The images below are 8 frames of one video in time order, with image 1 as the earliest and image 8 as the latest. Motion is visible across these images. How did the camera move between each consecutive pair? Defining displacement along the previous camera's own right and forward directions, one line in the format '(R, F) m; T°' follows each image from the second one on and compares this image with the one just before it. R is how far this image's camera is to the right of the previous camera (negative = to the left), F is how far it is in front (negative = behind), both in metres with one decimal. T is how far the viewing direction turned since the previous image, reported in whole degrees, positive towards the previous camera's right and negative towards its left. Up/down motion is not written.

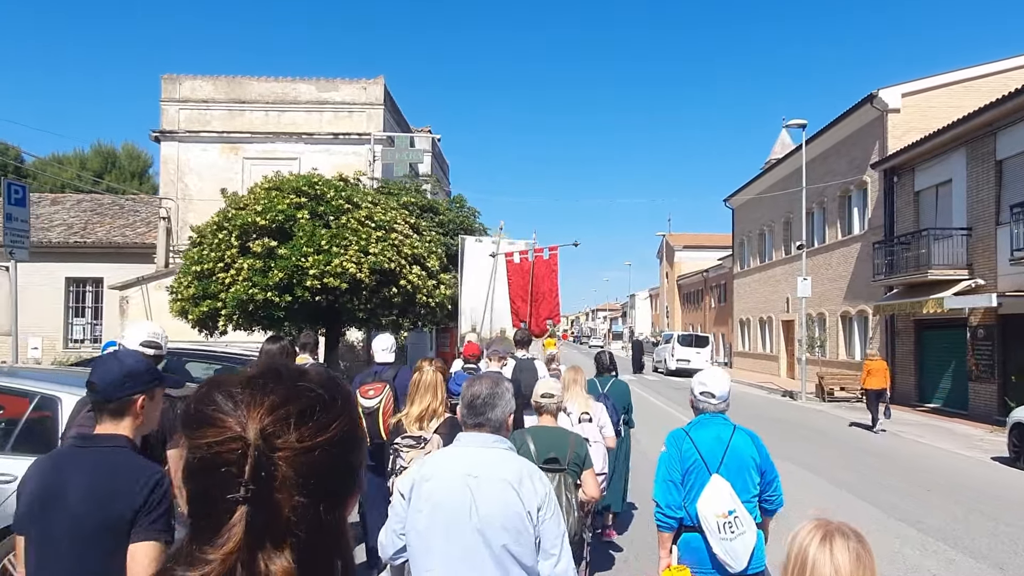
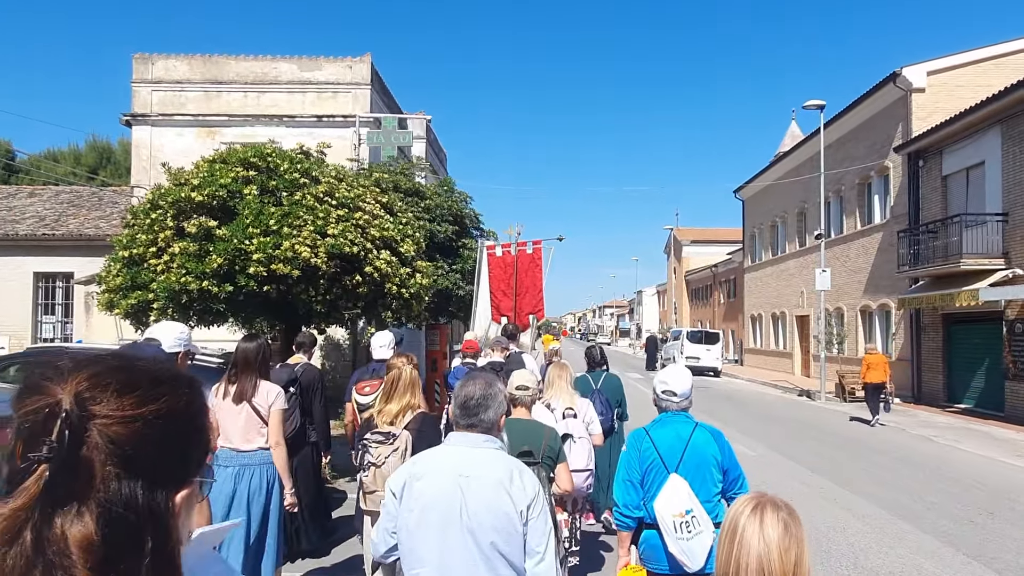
(+0.3, +1.6) m; -1°
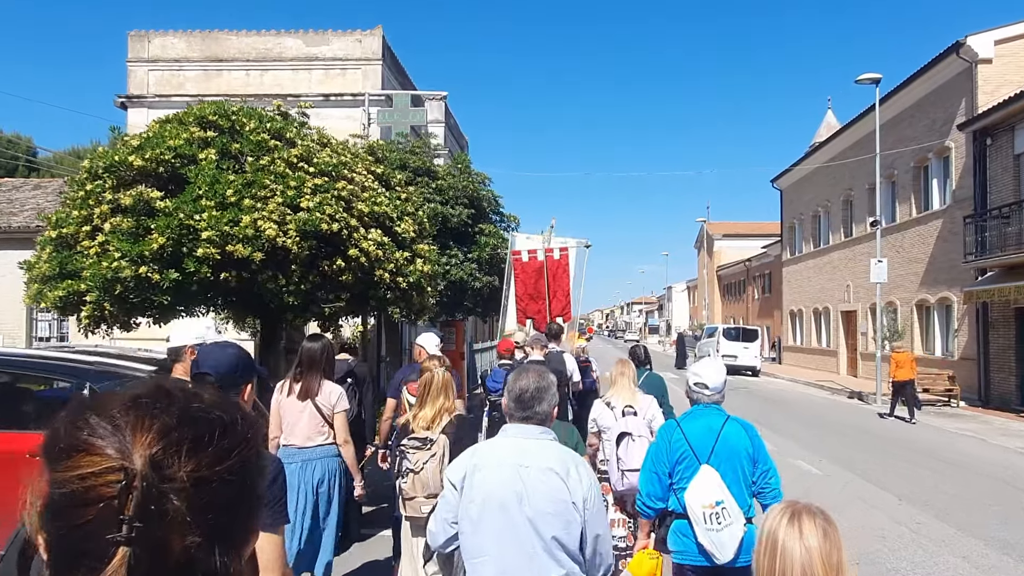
(+0.1, +1.8) m; -2°
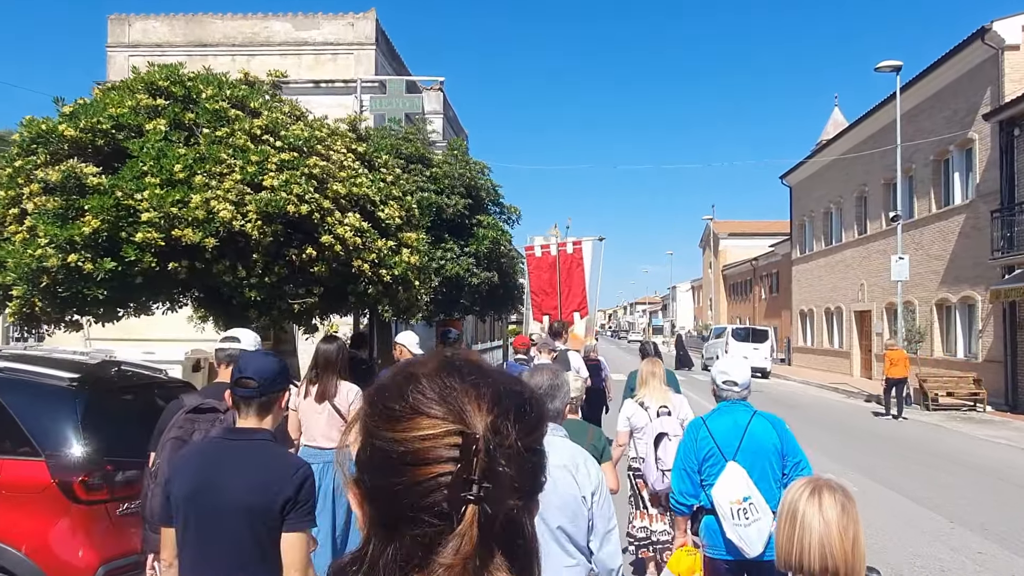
(0.0, +1.1) m; 0°
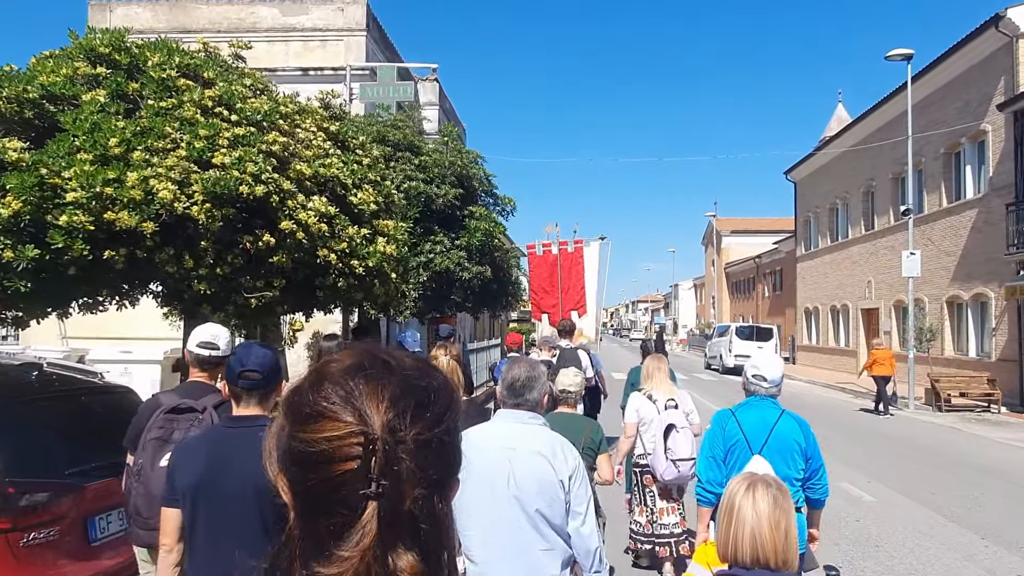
(+0.1, +0.7) m; 0°
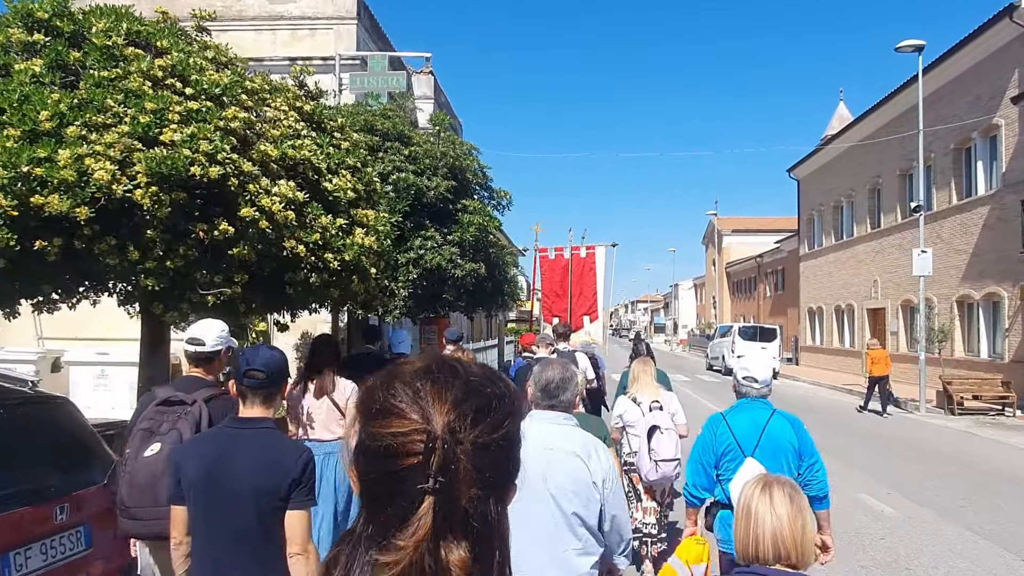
(+0.1, +0.7) m; 0°
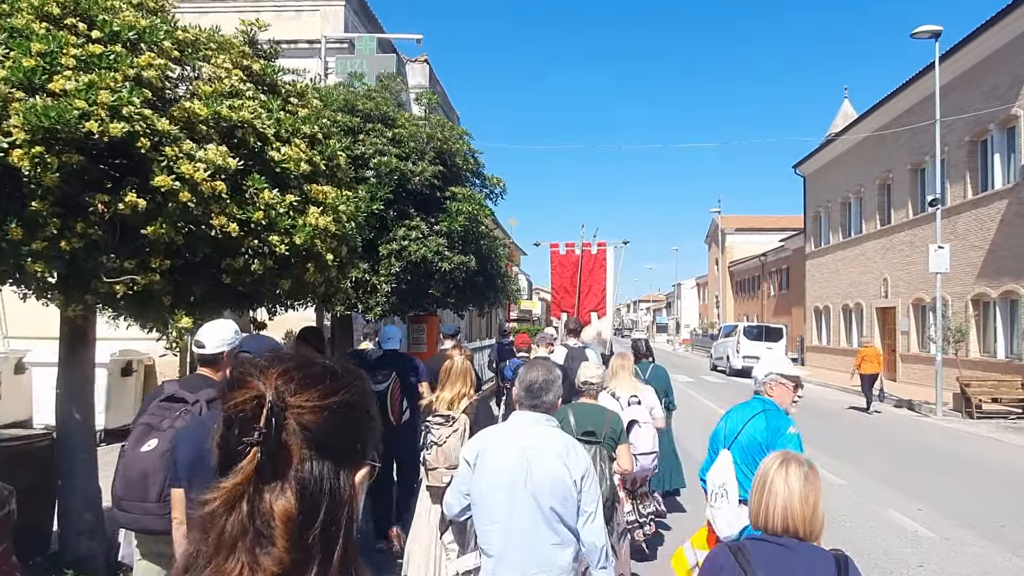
(+0.1, +0.9) m; 0°
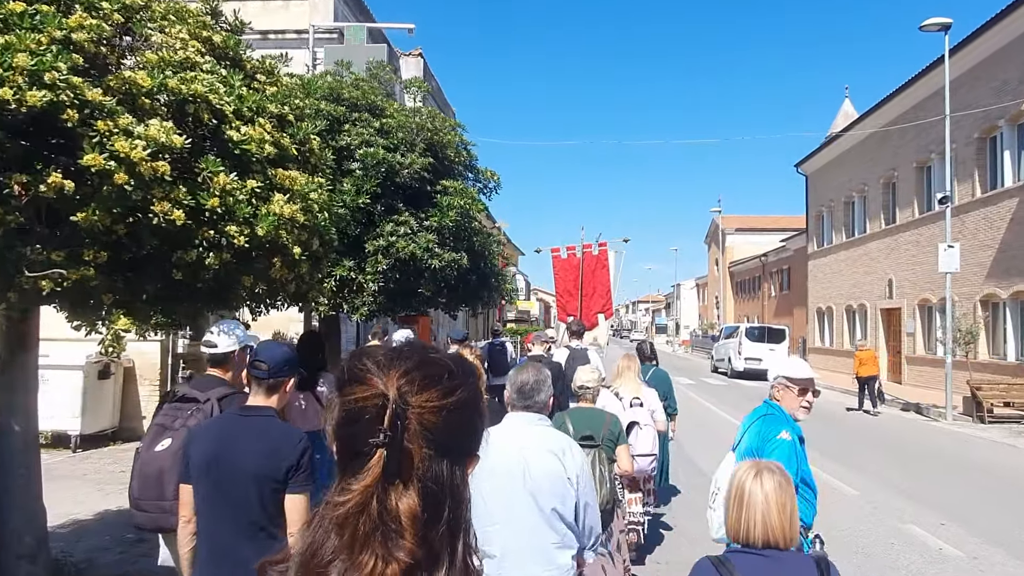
(+0.1, +0.5) m; 0°
